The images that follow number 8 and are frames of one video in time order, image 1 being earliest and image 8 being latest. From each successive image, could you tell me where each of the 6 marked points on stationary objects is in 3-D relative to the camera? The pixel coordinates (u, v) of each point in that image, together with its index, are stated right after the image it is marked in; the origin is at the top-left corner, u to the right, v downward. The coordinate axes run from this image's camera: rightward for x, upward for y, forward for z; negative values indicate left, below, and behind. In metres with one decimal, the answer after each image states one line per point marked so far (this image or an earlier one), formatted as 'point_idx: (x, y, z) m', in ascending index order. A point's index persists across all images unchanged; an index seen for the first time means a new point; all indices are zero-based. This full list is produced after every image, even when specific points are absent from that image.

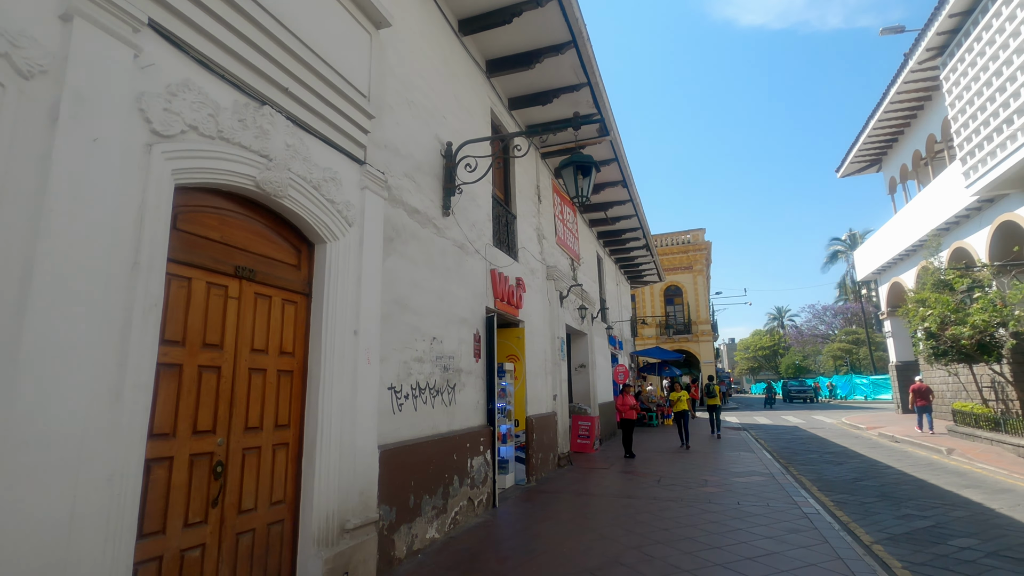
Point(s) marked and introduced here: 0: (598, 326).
0: (+2.3, -1.0, +14.5) m
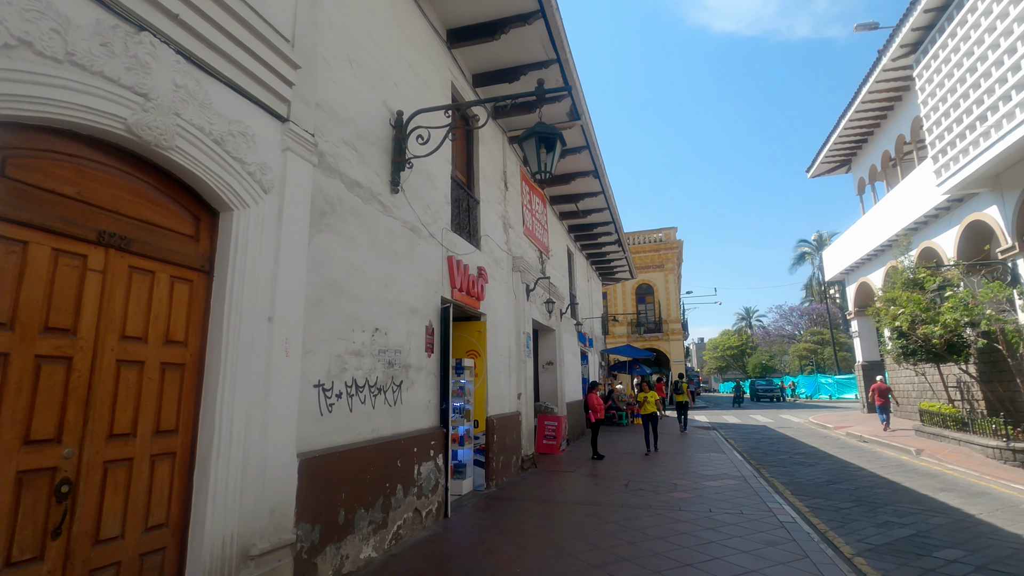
0: (+1.4, -0.9, +14.0) m
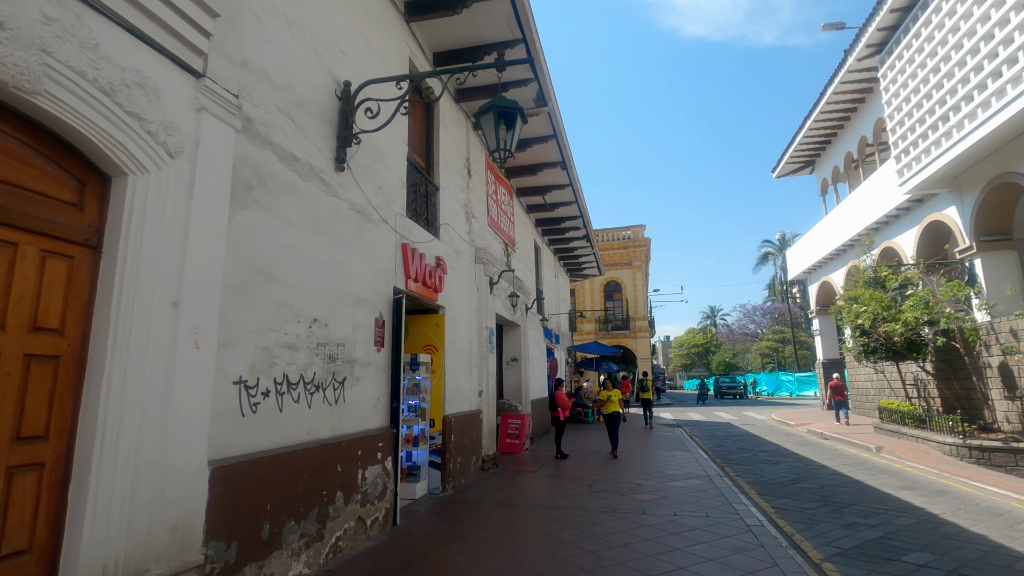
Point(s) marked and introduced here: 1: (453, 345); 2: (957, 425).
0: (+0.5, -0.7, +13.7) m
1: (-0.9, -0.9, +8.1) m
2: (+9.3, -2.9, +11.2) m
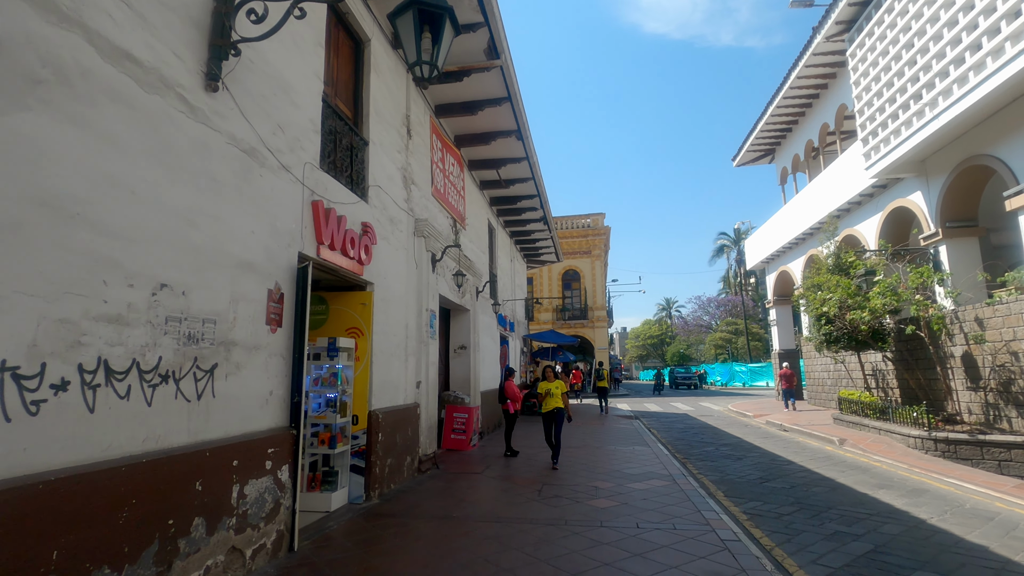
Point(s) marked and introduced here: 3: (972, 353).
0: (-0.7, -0.3, +12.6) m
1: (-1.7, -0.5, +6.9) m
2: (+8.3, -2.6, +10.8) m
3: (+9.0, -1.3, +10.6) m
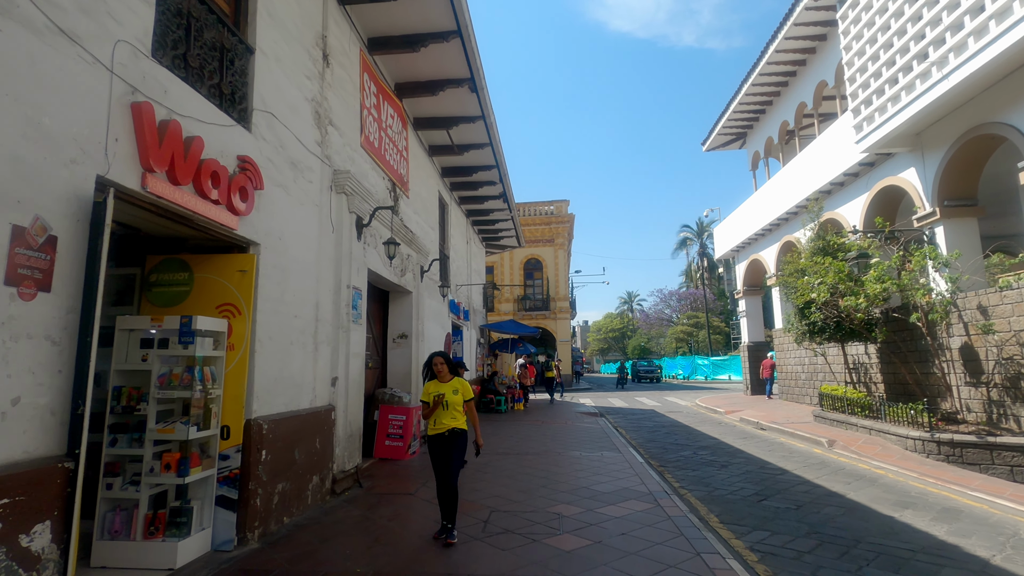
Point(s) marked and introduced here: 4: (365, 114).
0: (-1.6, +0.1, +10.8) m
1: (-2.2, -0.2, +5.1) m
2: (+7.4, -2.3, +9.7) m
3: (+8.2, -1.0, +9.5) m
4: (-2.2, +2.6, +7.9) m
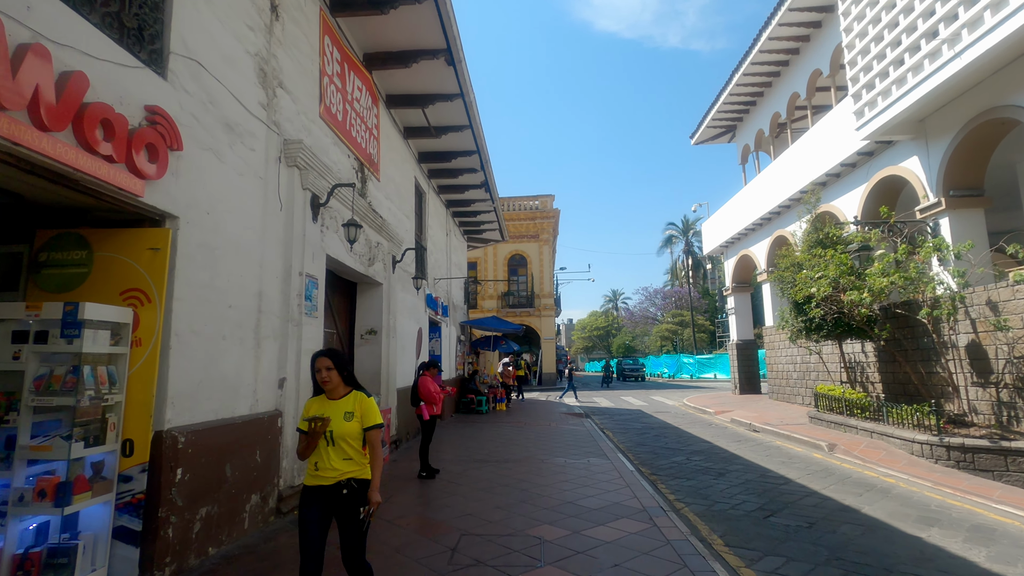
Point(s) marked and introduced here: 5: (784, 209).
0: (-2.0, +0.2, +10.0) m
1: (-2.5, -0.1, +4.3) m
2: (+7.0, -2.2, +9.2) m
3: (+7.8, -0.9, +9.0) m
4: (-2.4, +2.7, +7.0) m
5: (+7.8, +2.2, +15.5) m
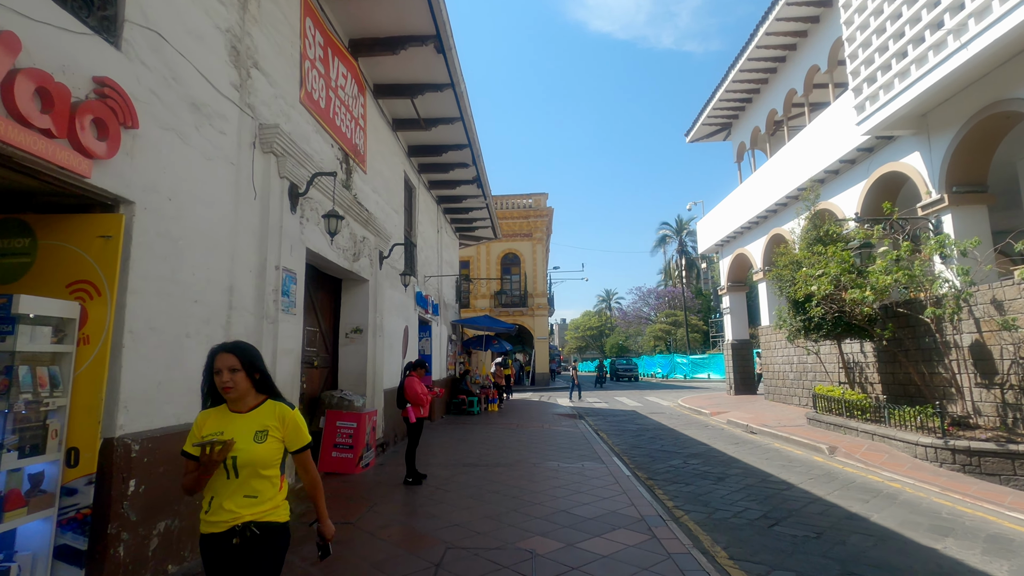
0: (-2.2, +0.3, +9.6) m
1: (-2.5, 0.0, +3.9) m
2: (+6.9, -2.2, +8.9) m
3: (+7.7, -0.9, +8.7) m
4: (-2.5, +2.7, +6.7) m
5: (+7.6, +2.3, +15.2) m
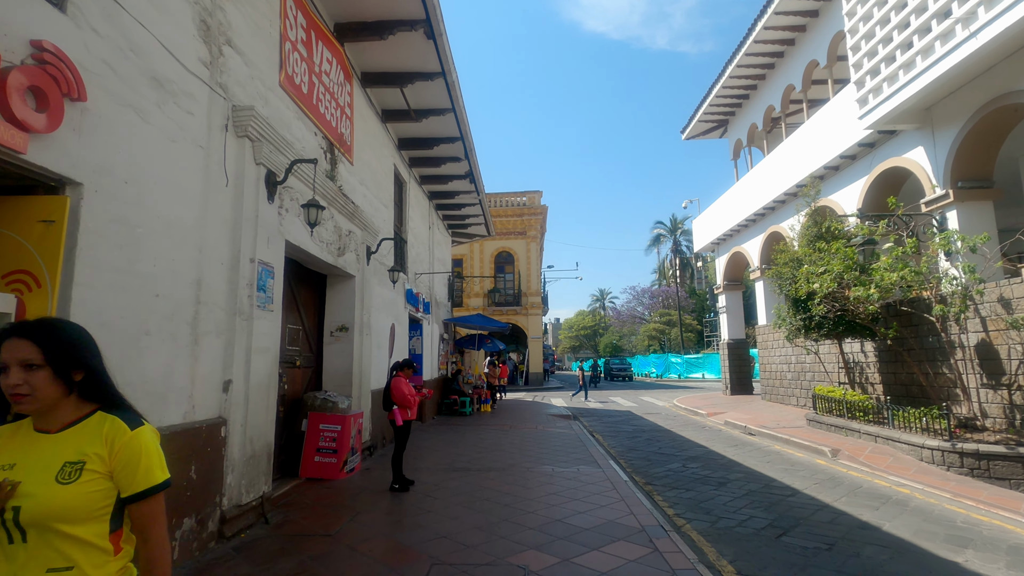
0: (-2.3, +0.3, +9.3) m
1: (-2.6, 0.0, +3.5) m
2: (+6.8, -2.2, +8.7) m
3: (+7.6, -0.8, +8.5) m
4: (-2.6, +2.8, +6.3) m
5: (+7.4, +2.3, +15.0) m
